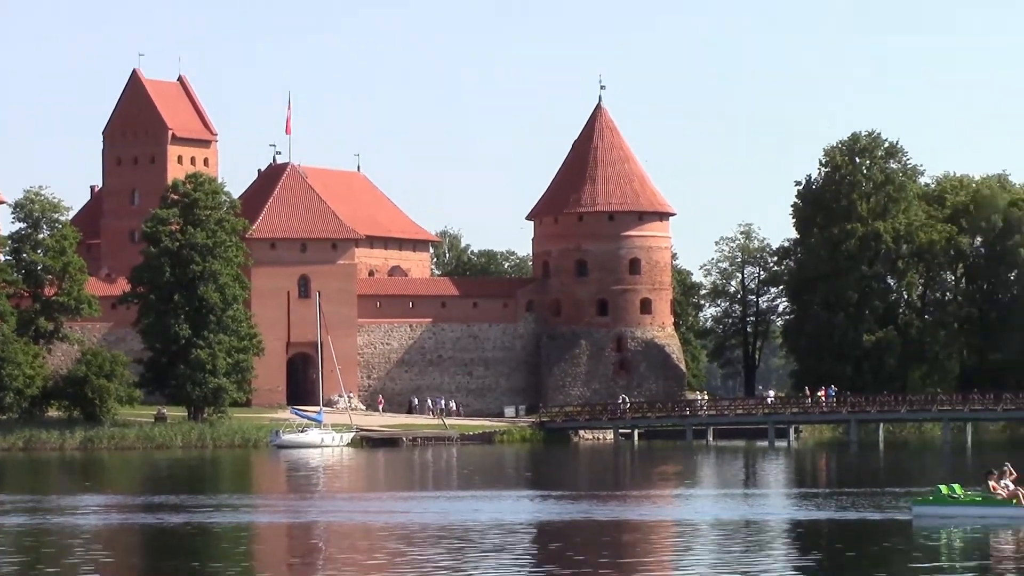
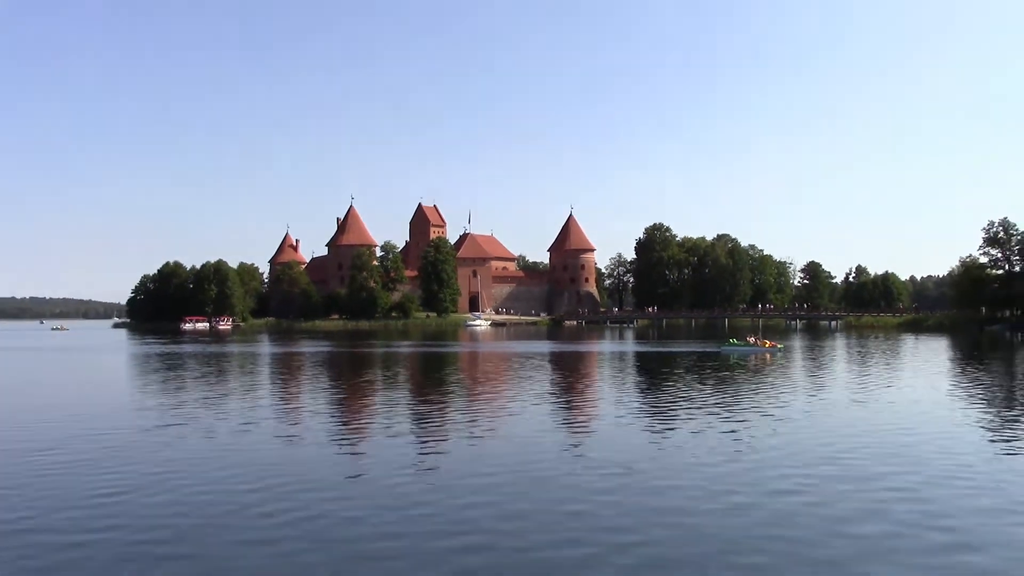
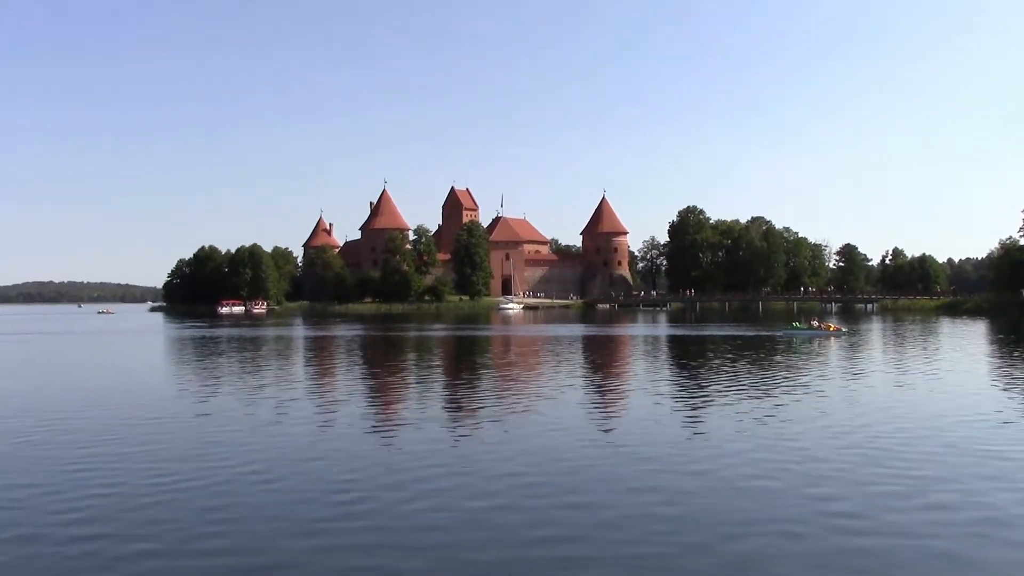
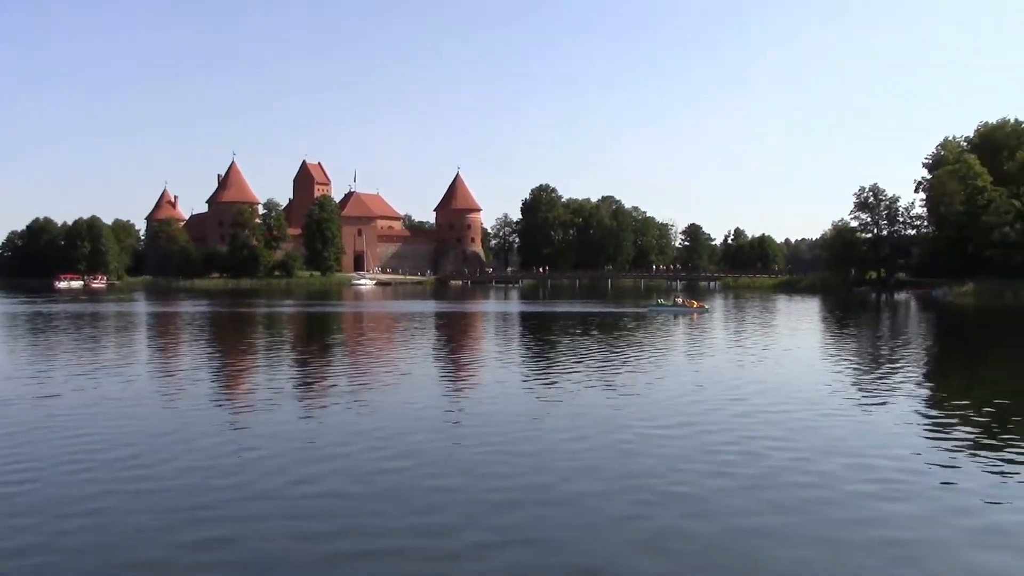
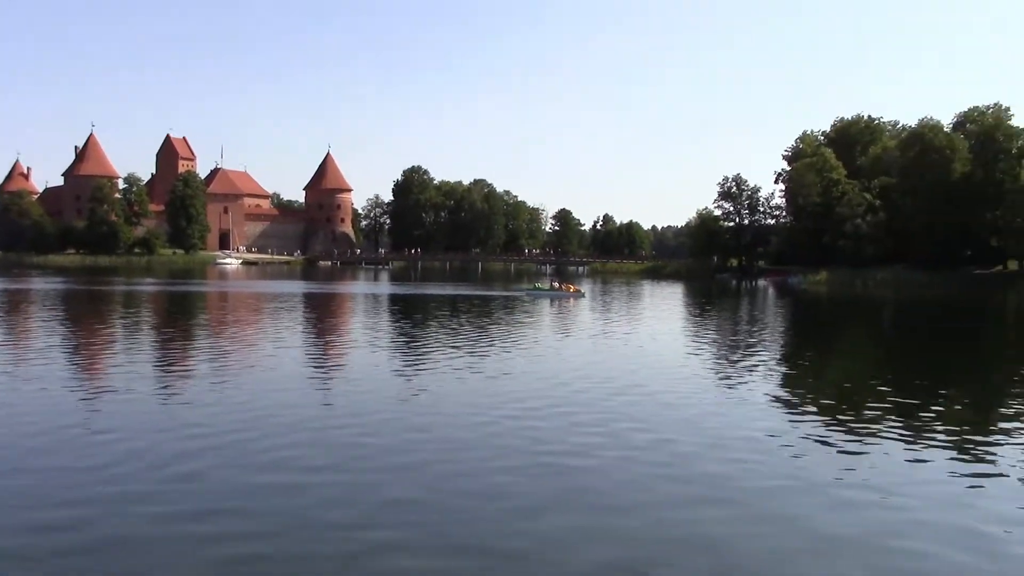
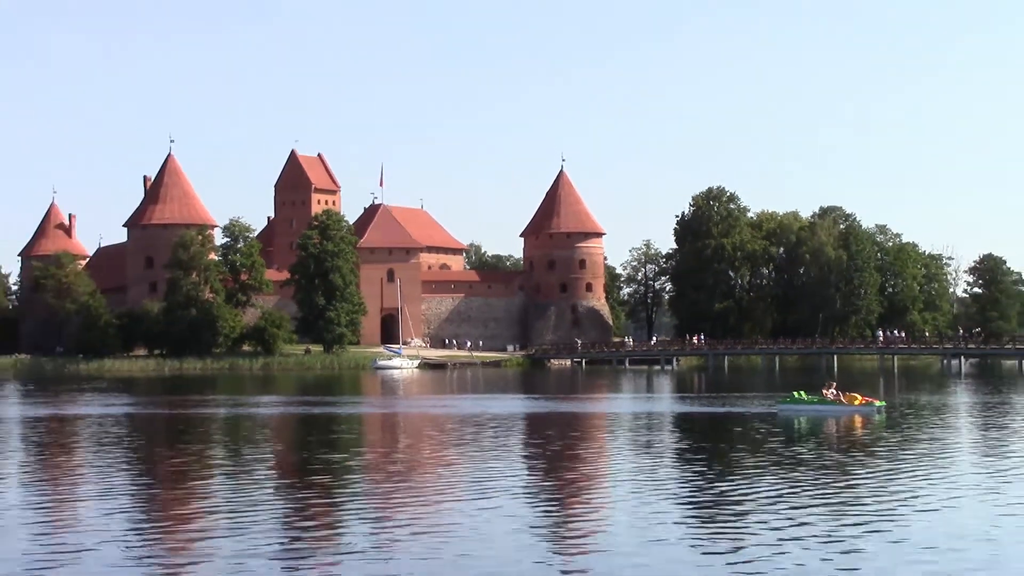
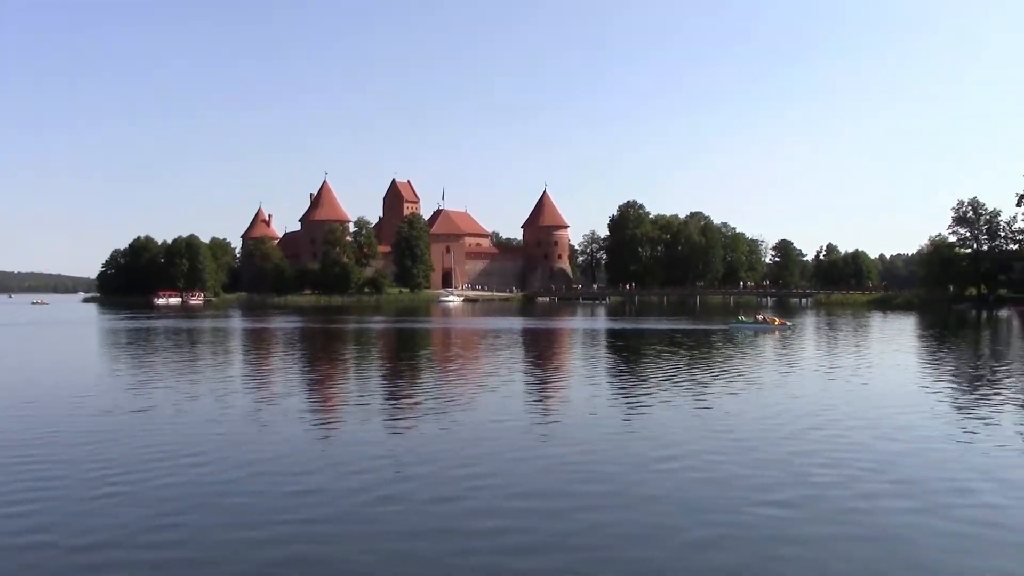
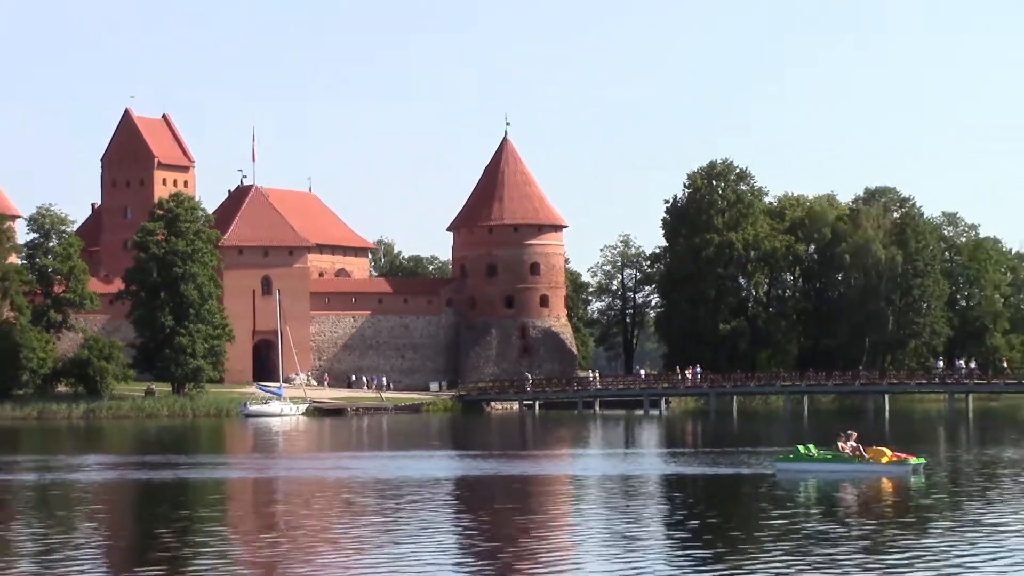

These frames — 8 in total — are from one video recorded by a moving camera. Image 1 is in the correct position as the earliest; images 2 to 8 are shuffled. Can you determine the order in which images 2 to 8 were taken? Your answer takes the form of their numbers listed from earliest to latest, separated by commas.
8, 6, 2, 3, 7, 4, 5
